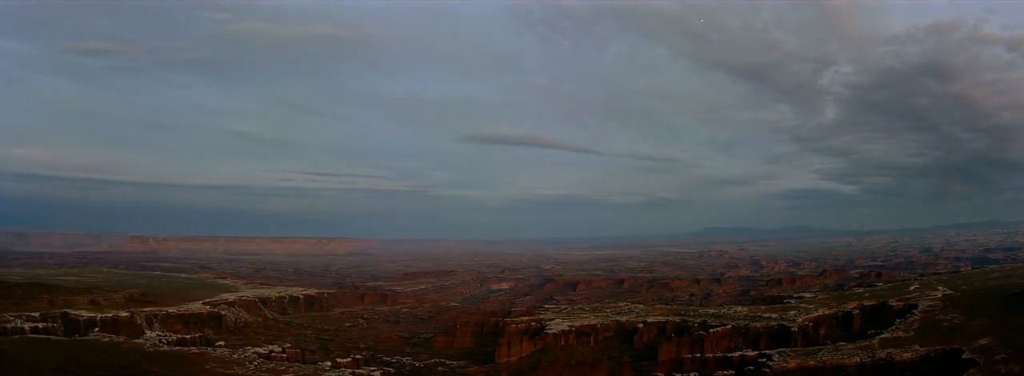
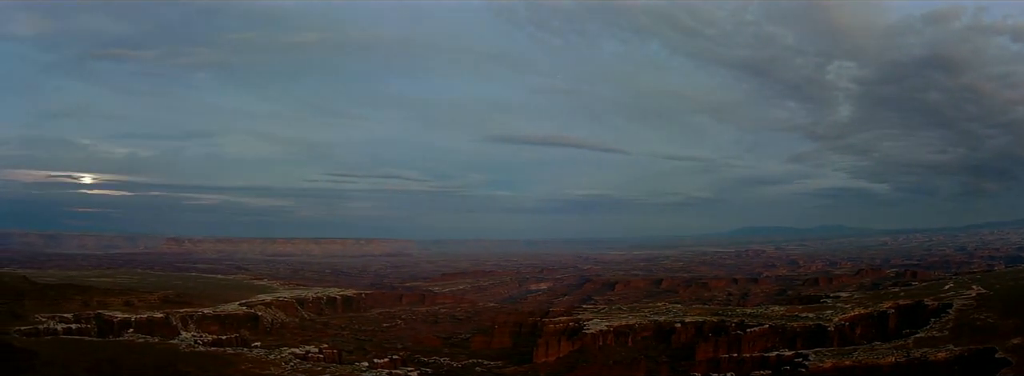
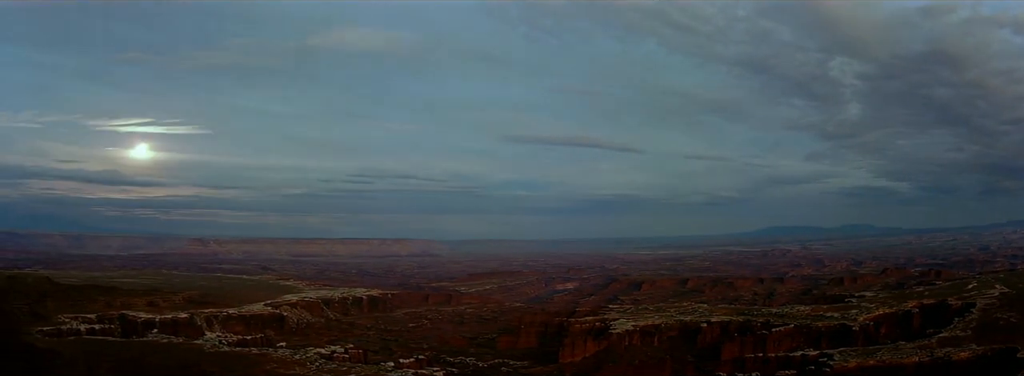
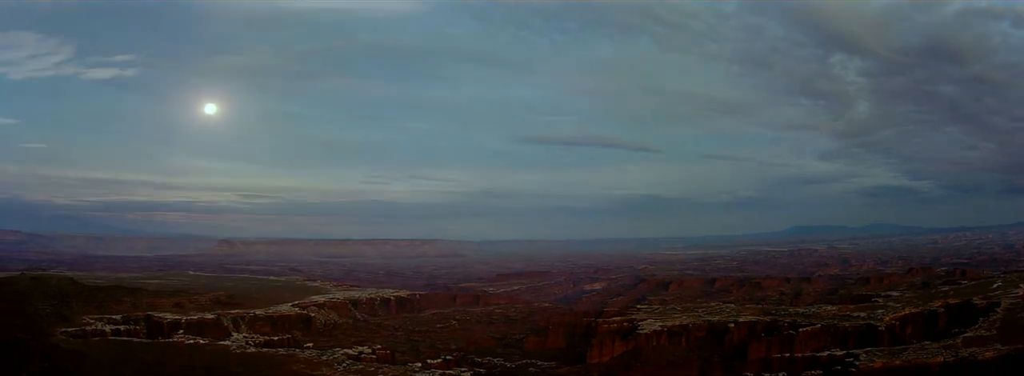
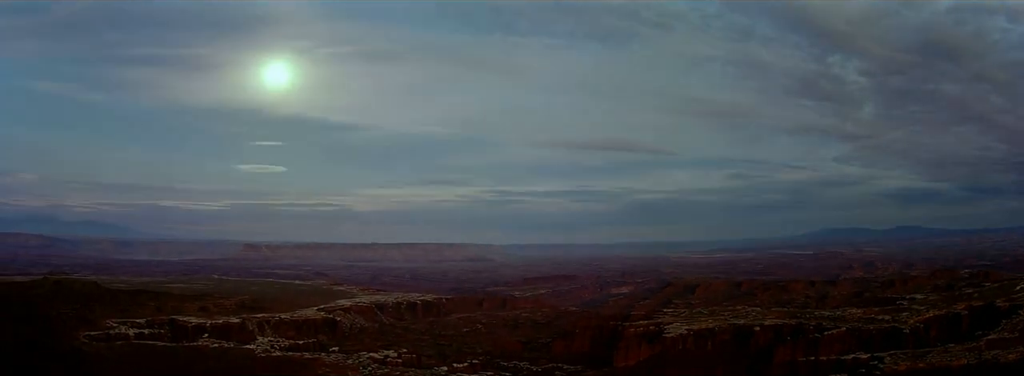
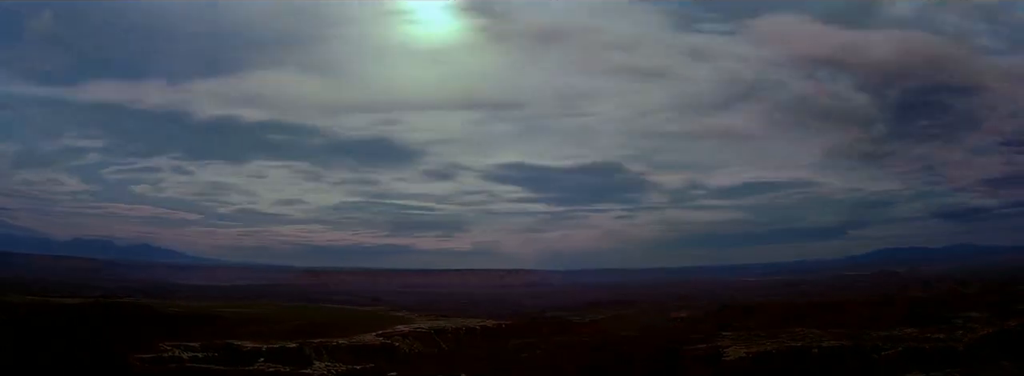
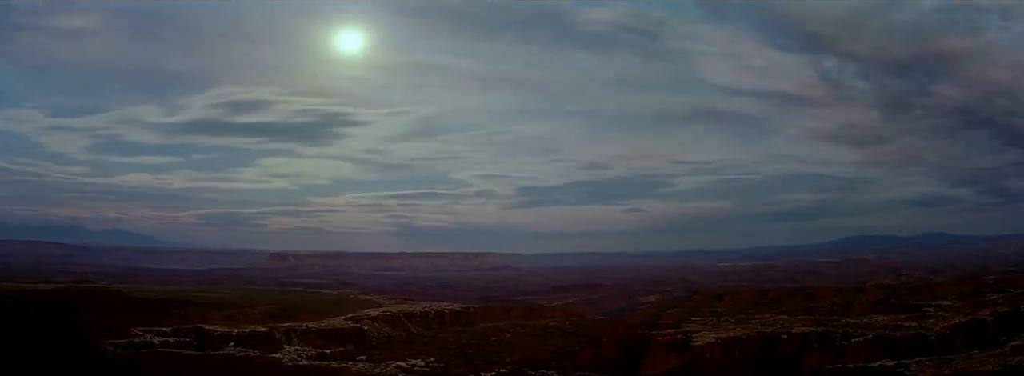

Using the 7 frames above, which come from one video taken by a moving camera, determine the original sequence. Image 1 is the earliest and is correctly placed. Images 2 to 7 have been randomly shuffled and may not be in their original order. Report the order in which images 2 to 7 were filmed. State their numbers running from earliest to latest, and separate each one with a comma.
2, 3, 4, 5, 7, 6
